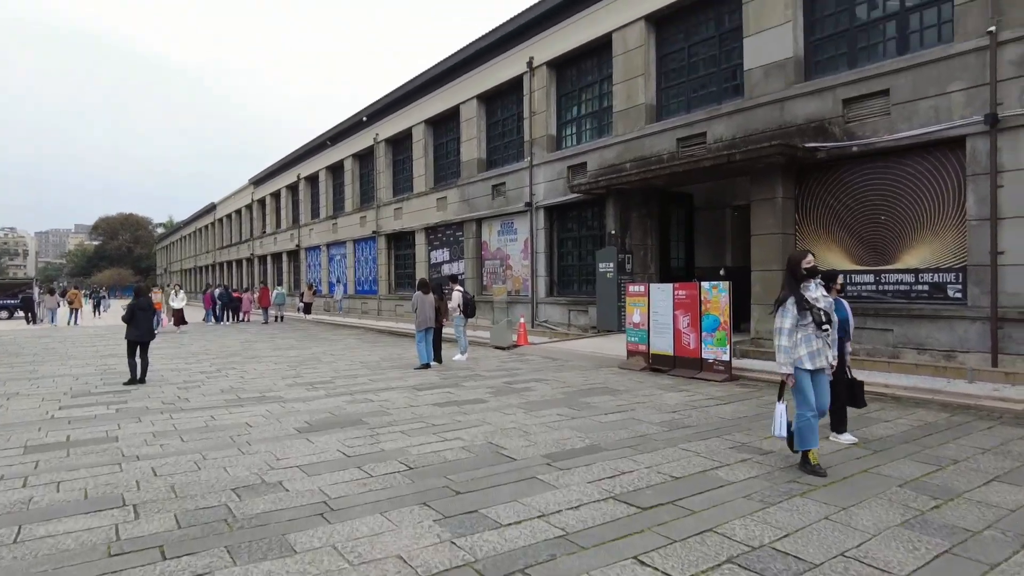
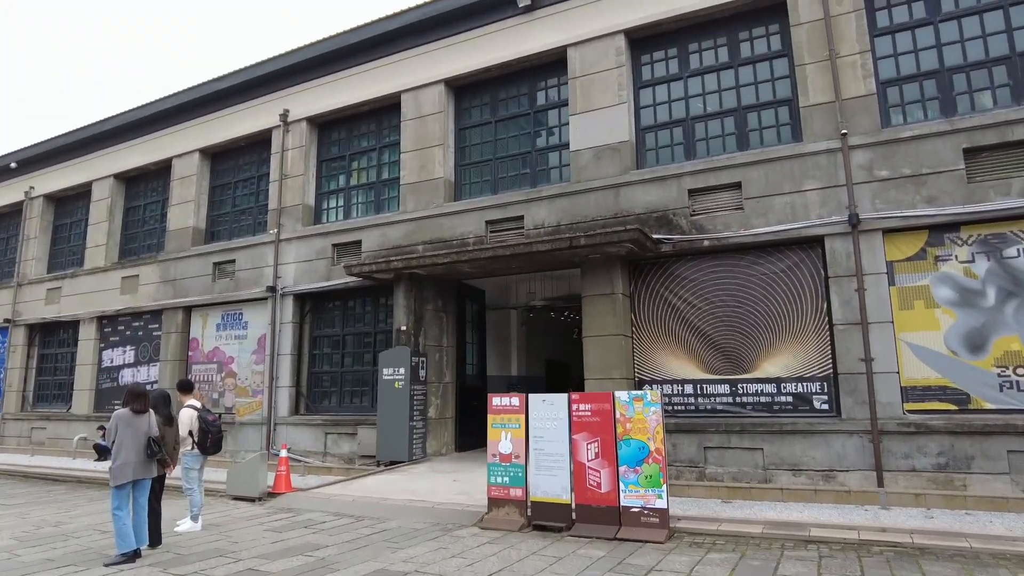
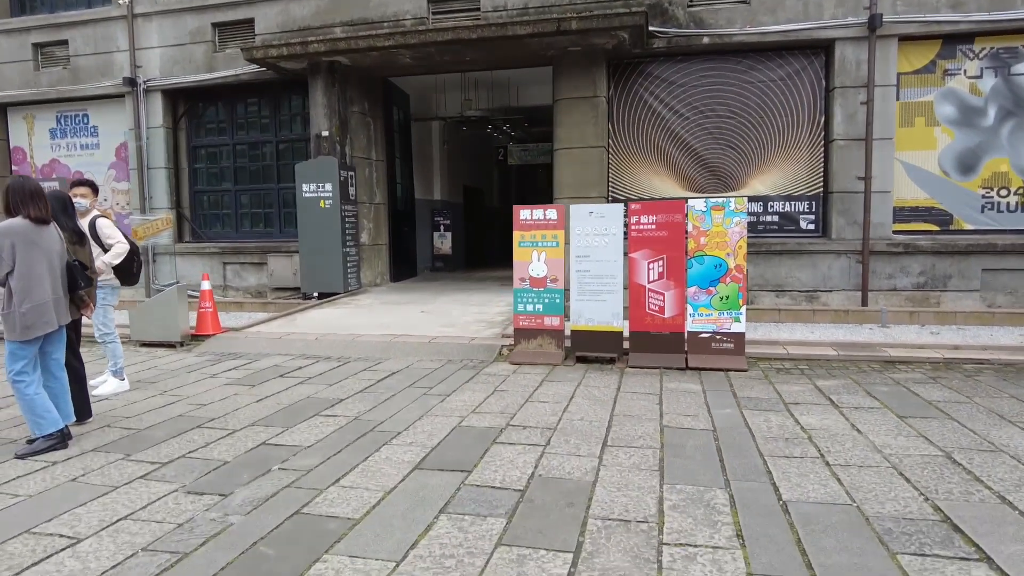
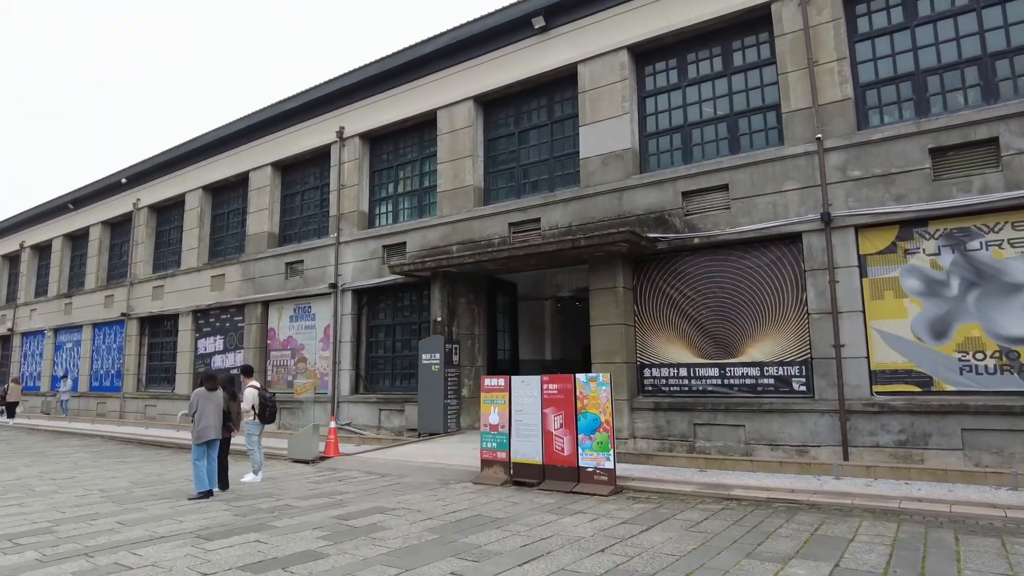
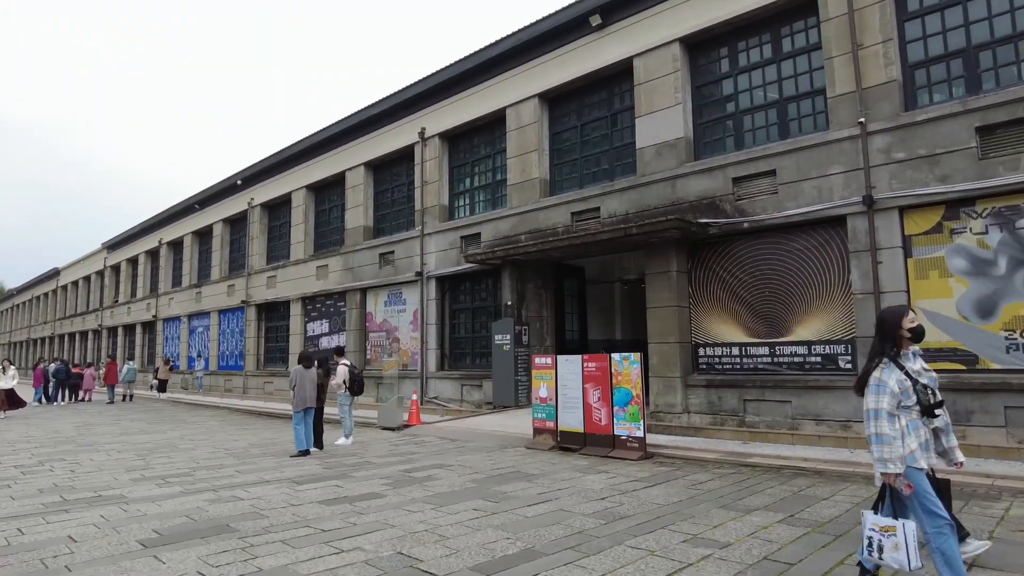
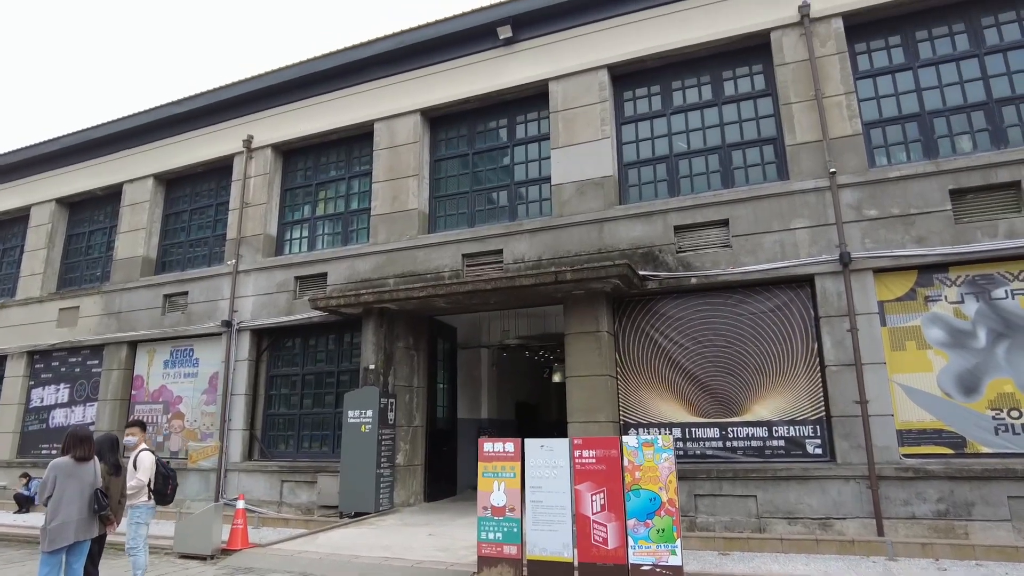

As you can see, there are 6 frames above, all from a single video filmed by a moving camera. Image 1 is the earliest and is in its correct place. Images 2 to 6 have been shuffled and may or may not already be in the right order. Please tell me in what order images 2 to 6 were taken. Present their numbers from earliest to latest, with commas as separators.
5, 4, 2, 6, 3
